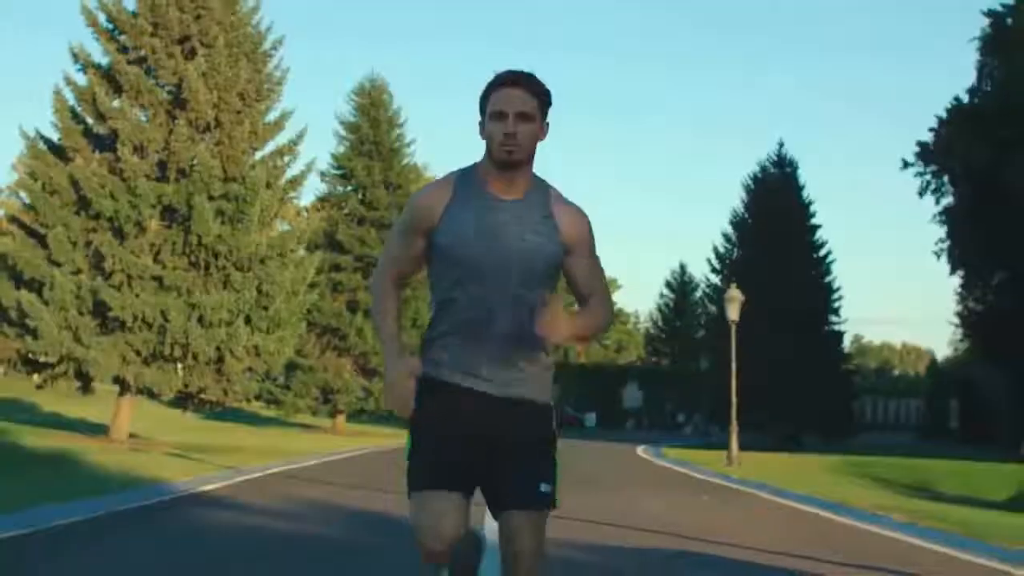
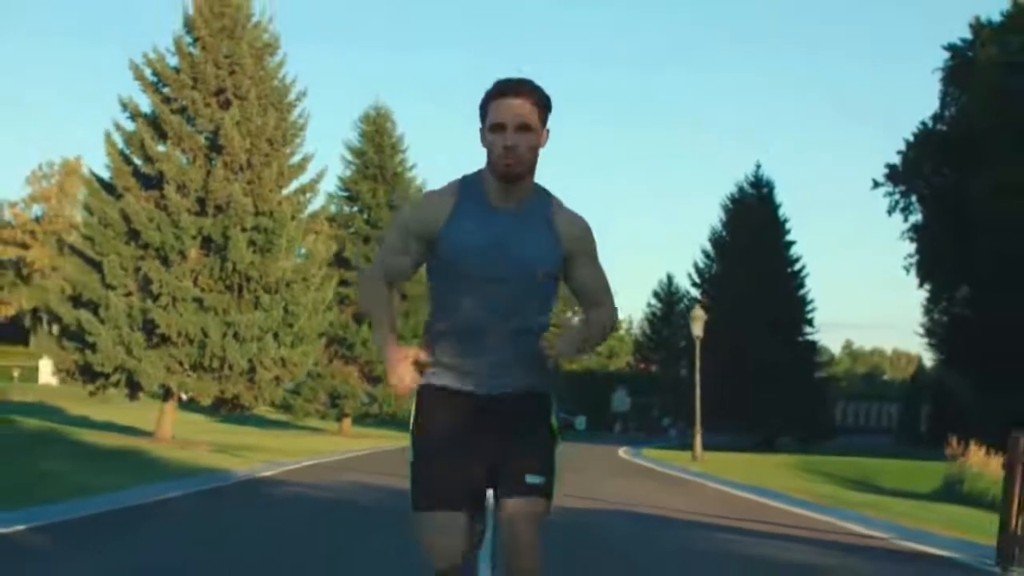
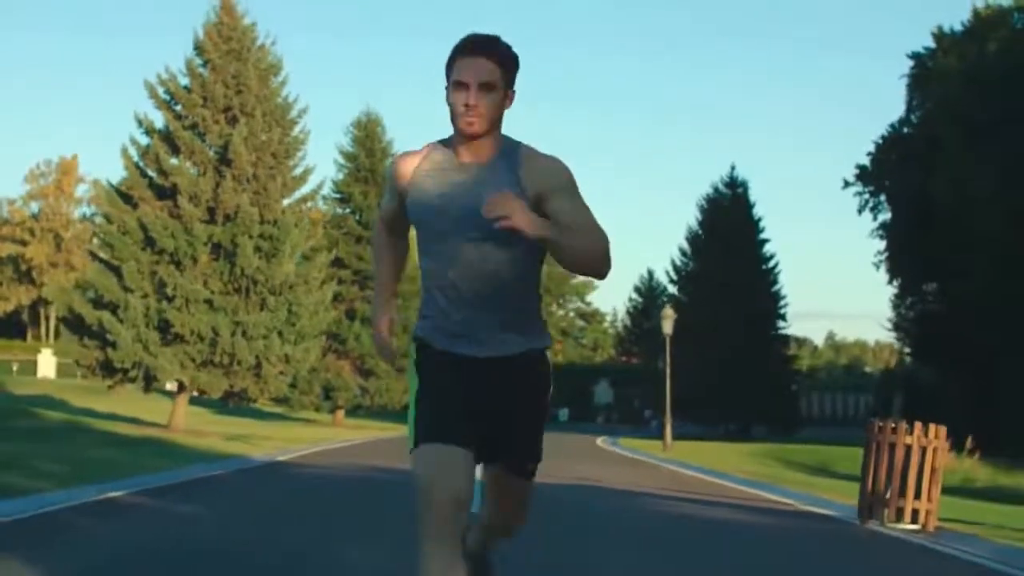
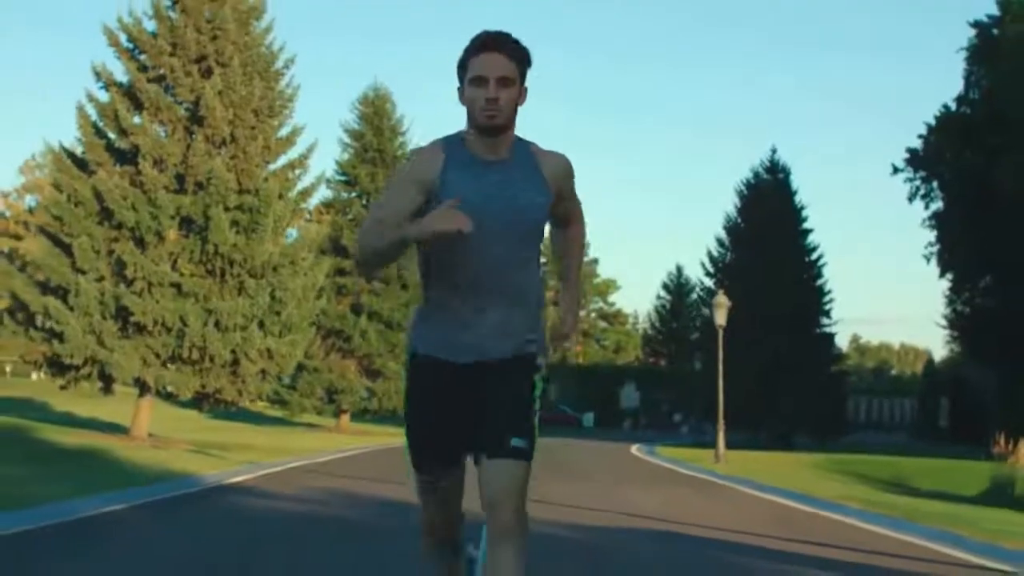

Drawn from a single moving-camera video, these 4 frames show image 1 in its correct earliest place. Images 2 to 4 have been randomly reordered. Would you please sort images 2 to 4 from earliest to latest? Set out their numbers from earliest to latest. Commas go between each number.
4, 2, 3
